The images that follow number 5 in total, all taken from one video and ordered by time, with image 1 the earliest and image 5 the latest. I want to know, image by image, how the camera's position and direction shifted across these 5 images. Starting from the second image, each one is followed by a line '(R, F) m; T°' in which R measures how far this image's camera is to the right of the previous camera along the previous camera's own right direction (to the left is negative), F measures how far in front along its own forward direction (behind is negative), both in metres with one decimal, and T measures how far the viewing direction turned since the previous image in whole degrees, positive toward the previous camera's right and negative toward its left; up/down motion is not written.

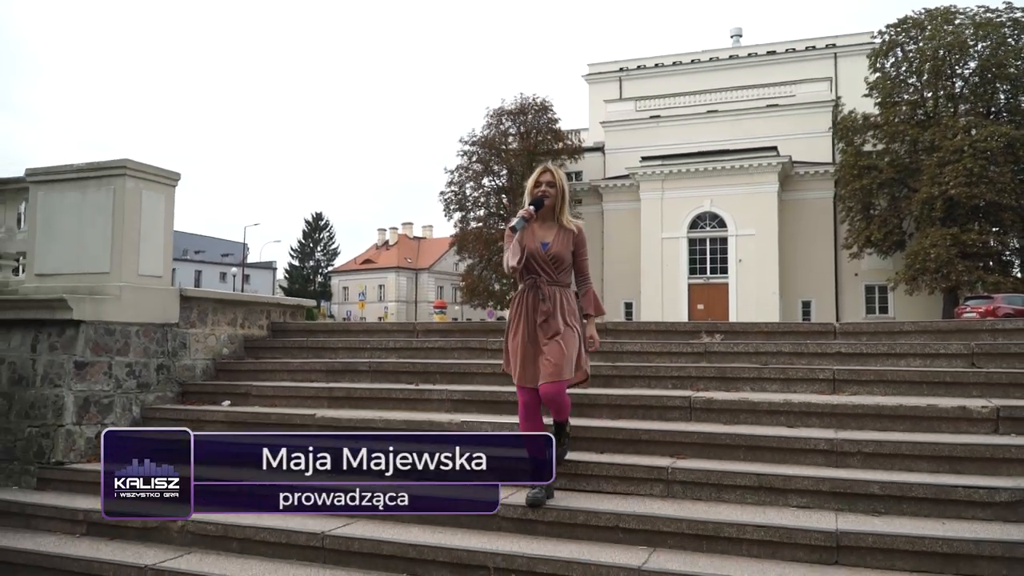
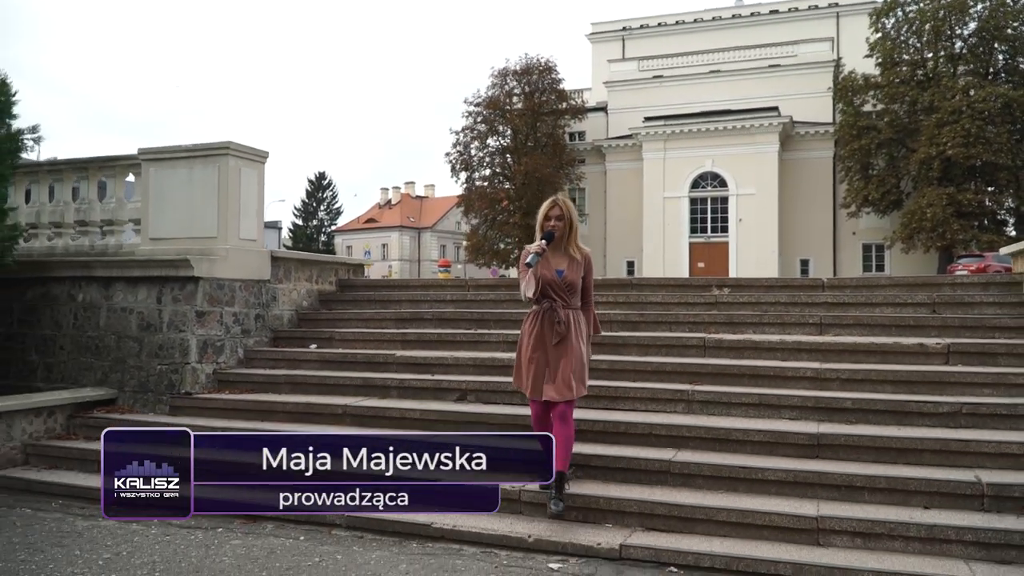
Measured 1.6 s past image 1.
(-0.3, -1.2) m; 0°
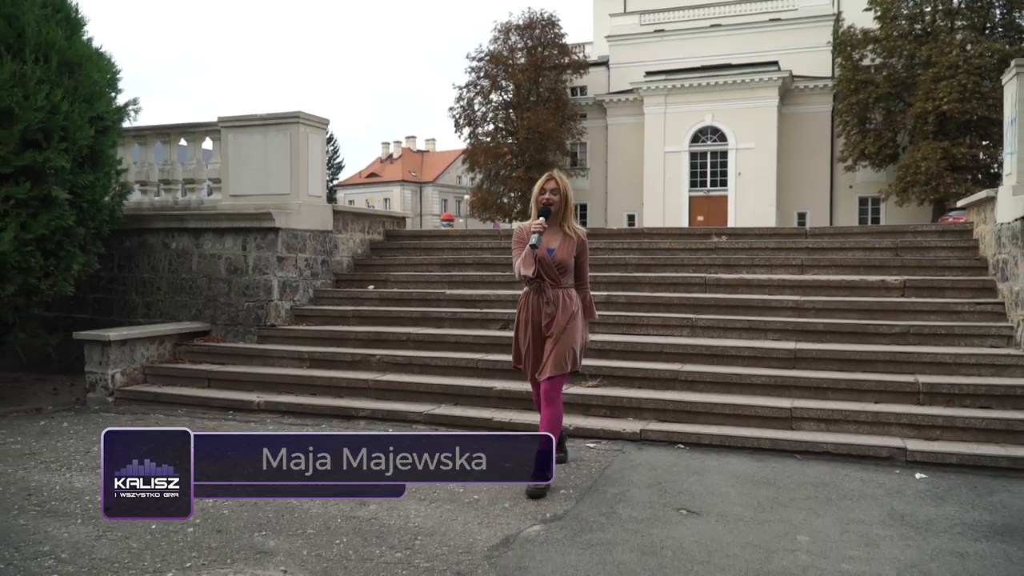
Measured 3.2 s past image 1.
(-0.3, -1.3) m; 0°
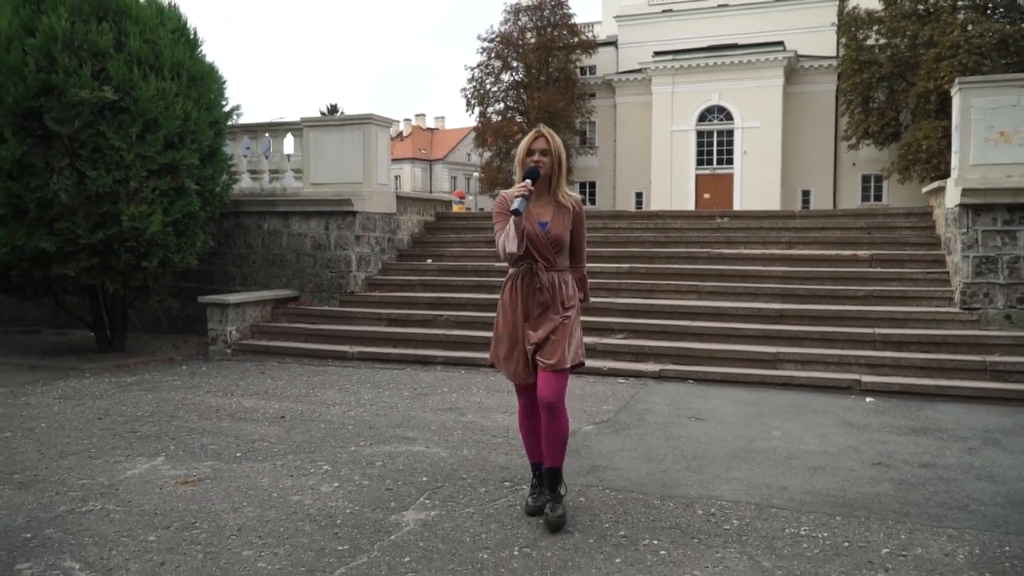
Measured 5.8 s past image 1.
(-0.4, -1.7) m; 0°
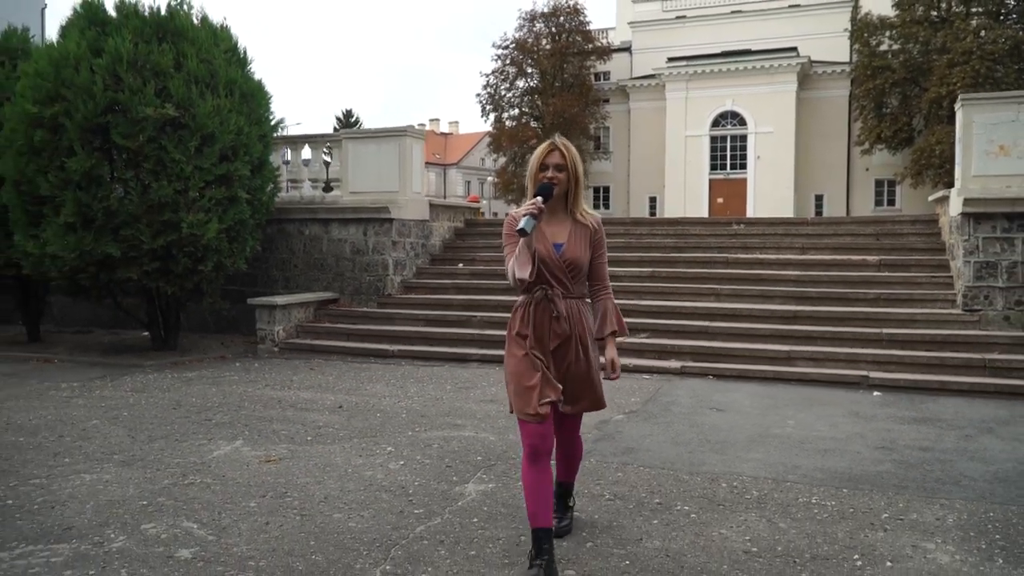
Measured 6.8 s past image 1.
(-0.2, -0.6) m; -1°
